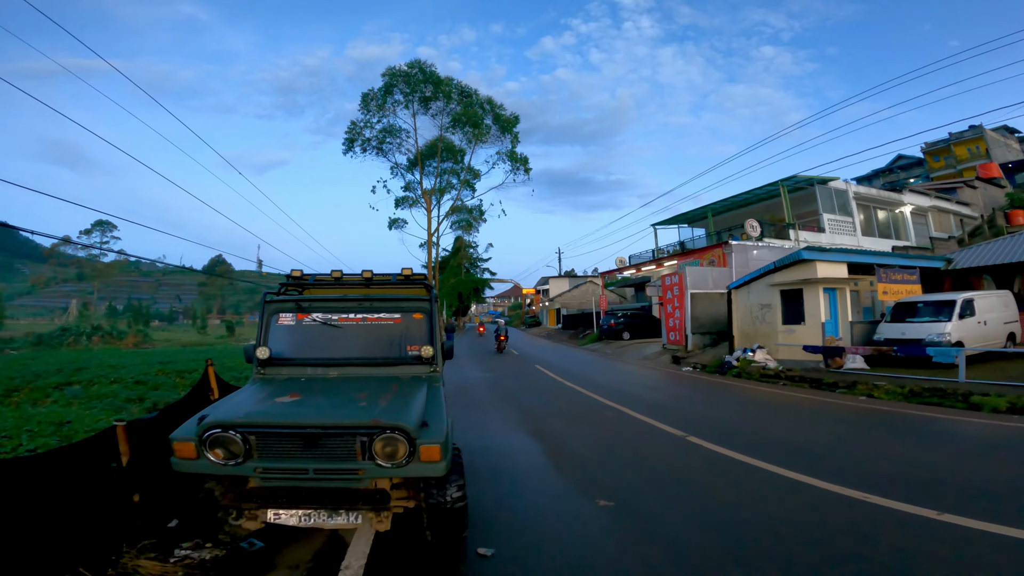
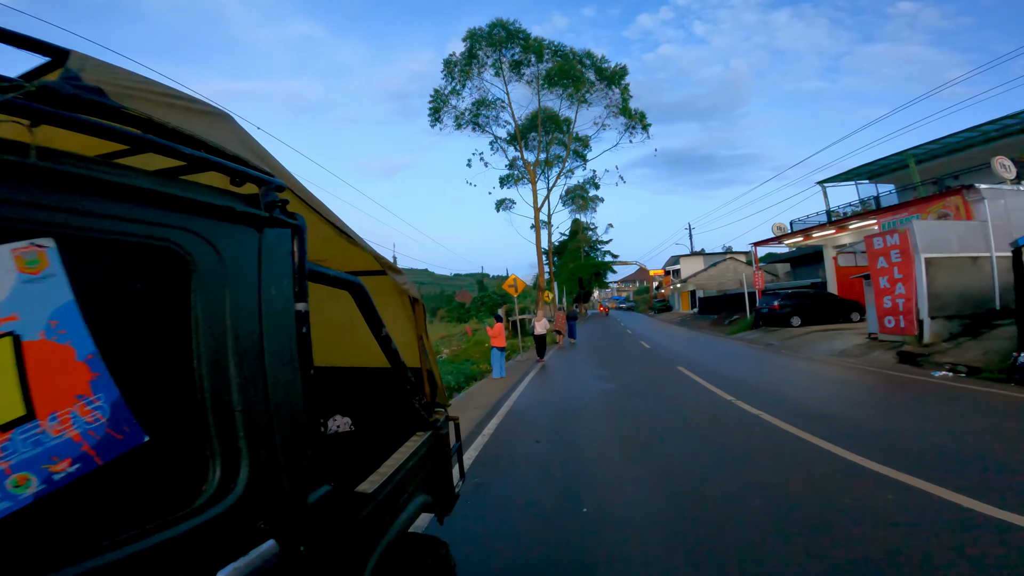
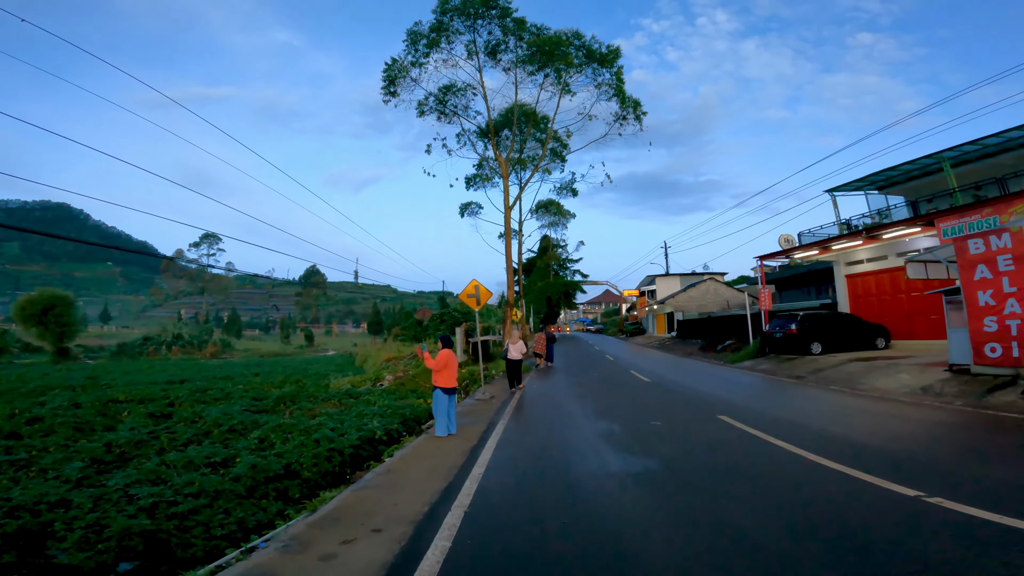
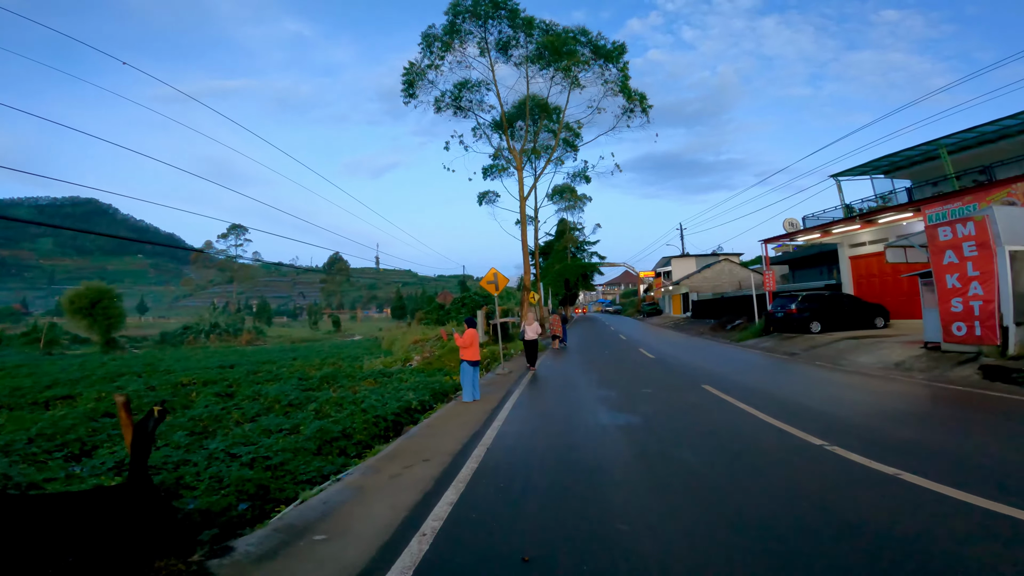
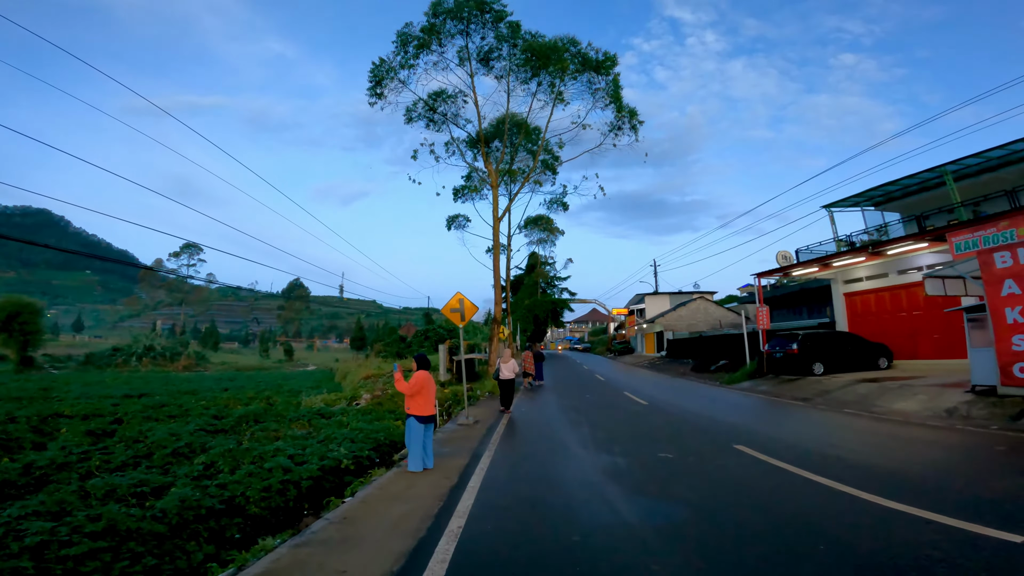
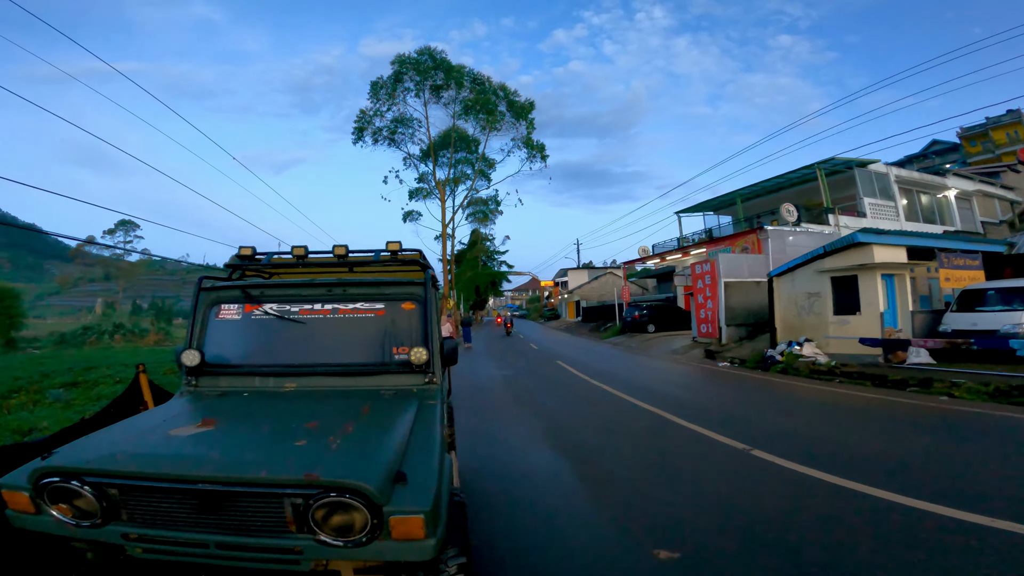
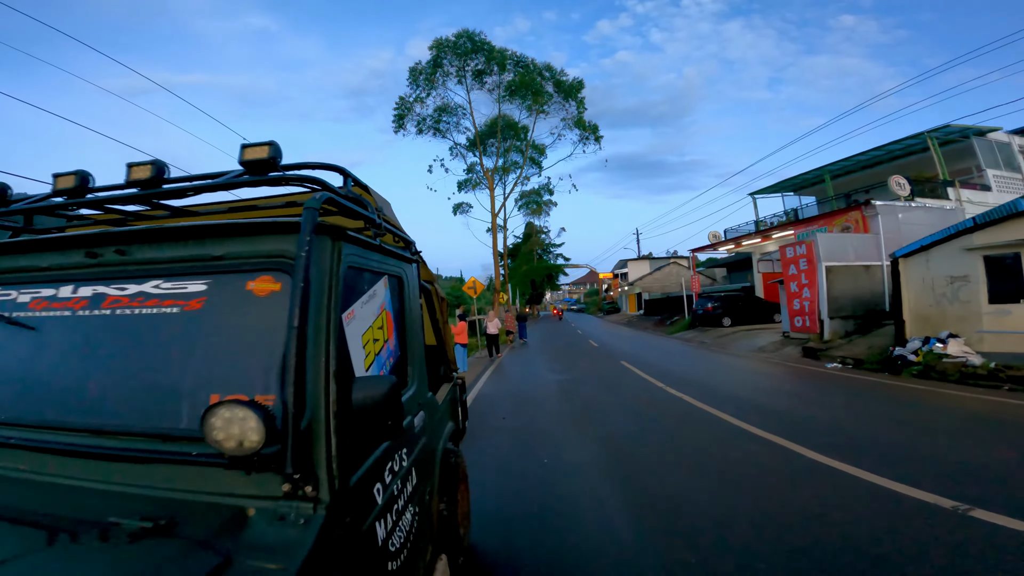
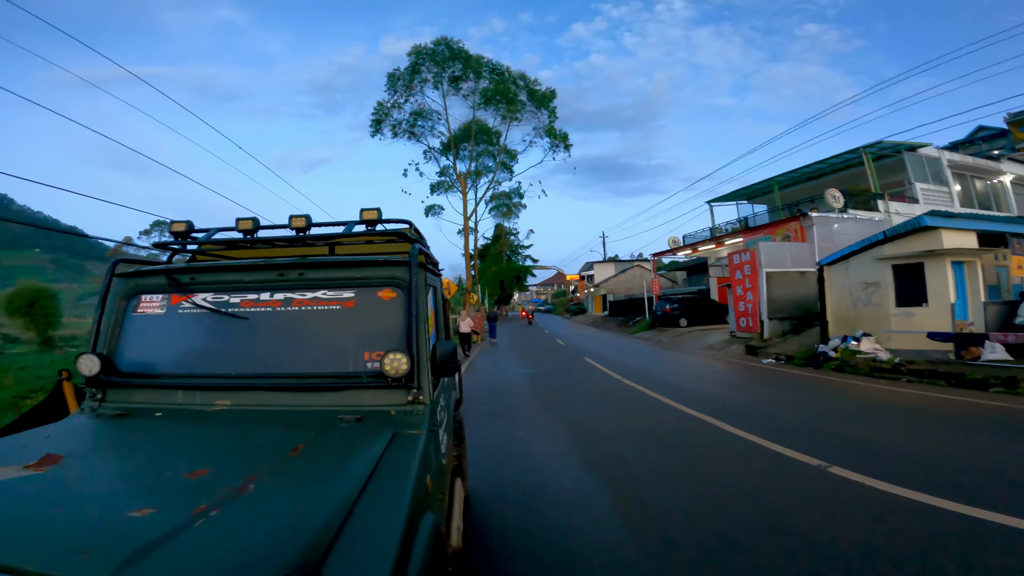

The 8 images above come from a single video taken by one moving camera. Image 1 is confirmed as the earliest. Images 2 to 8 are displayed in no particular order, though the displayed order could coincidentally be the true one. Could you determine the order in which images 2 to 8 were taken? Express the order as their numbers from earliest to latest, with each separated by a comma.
6, 8, 7, 2, 4, 3, 5
